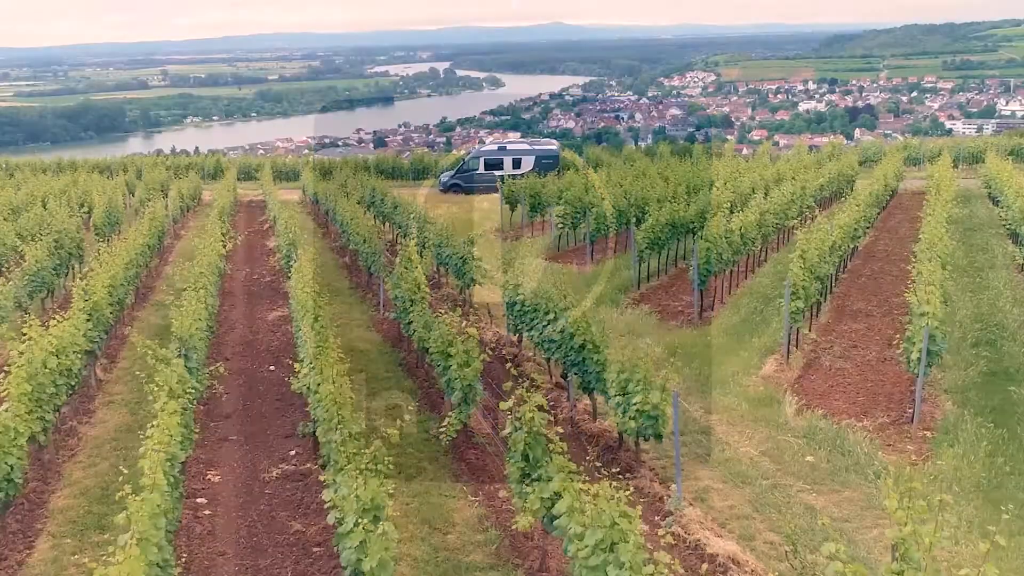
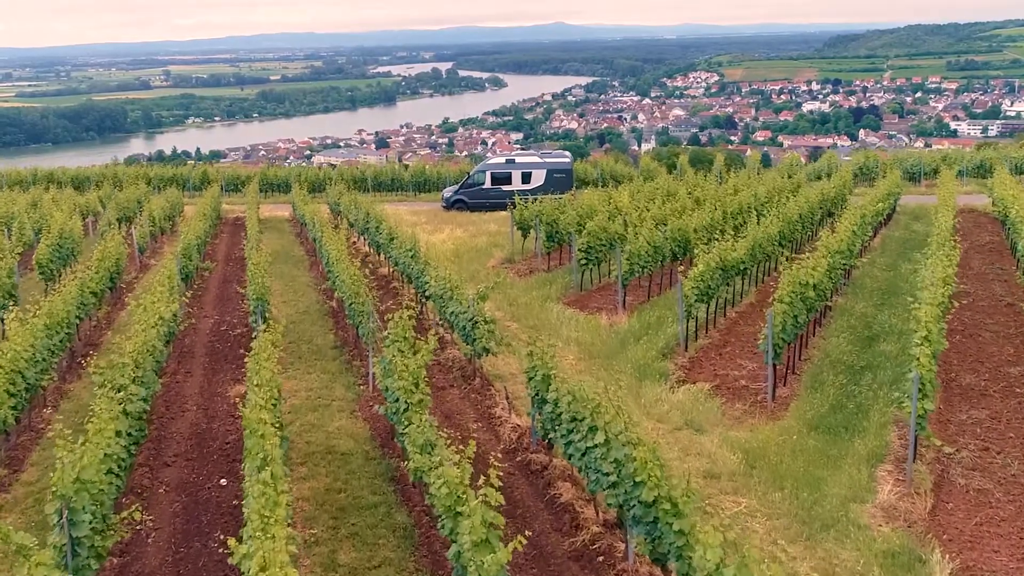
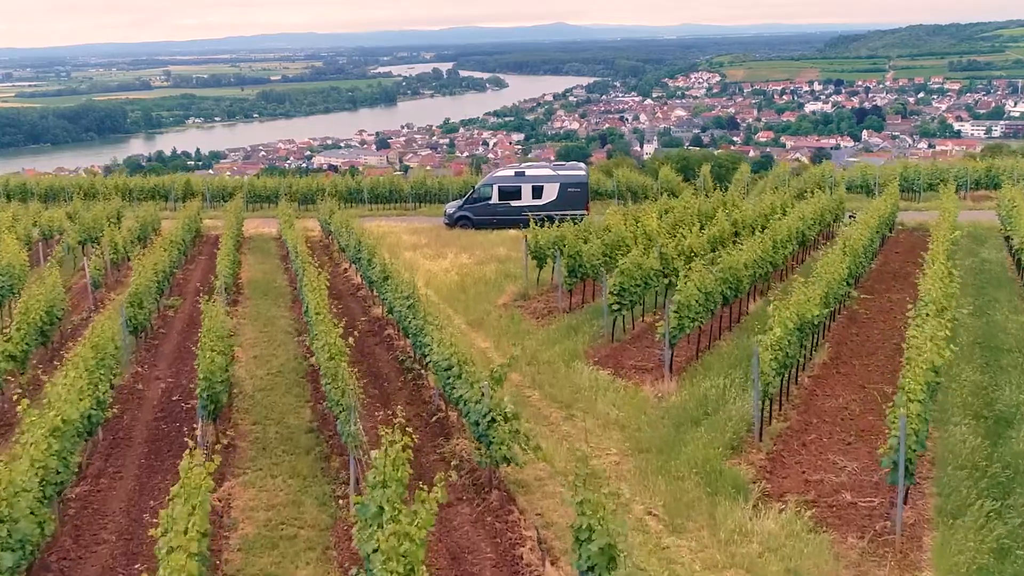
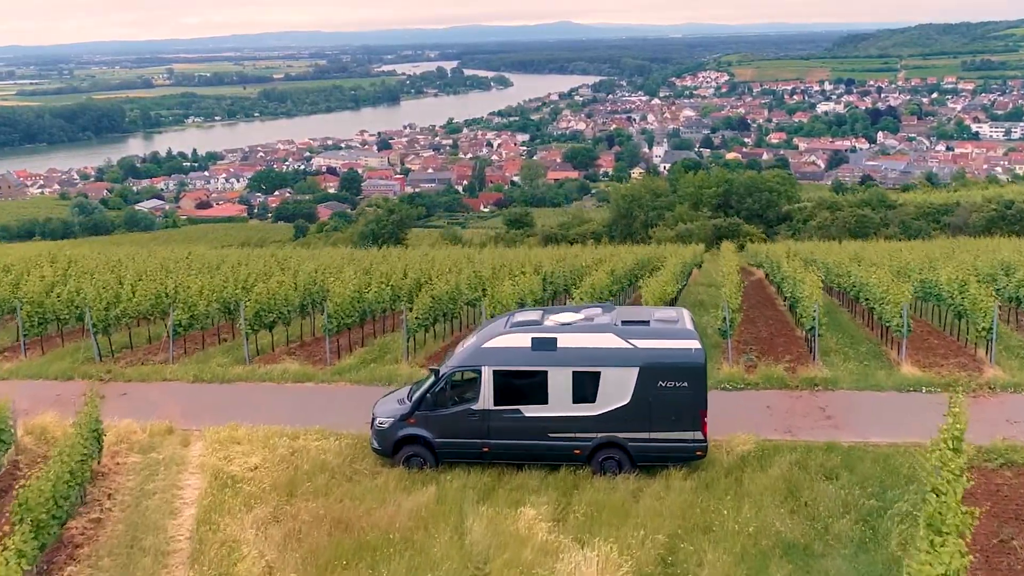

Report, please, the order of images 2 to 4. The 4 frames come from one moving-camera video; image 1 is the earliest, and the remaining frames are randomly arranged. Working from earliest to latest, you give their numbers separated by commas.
2, 3, 4
